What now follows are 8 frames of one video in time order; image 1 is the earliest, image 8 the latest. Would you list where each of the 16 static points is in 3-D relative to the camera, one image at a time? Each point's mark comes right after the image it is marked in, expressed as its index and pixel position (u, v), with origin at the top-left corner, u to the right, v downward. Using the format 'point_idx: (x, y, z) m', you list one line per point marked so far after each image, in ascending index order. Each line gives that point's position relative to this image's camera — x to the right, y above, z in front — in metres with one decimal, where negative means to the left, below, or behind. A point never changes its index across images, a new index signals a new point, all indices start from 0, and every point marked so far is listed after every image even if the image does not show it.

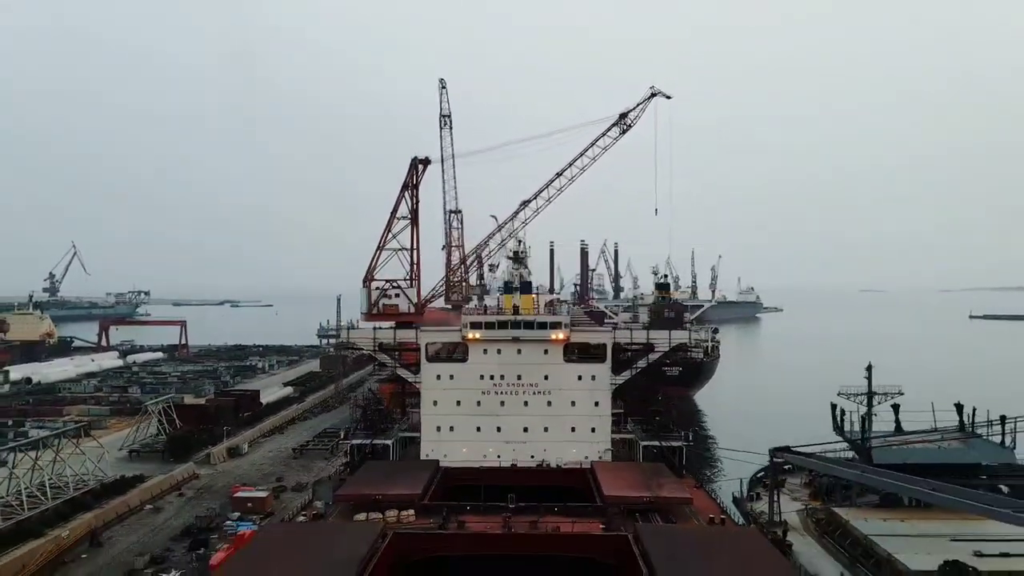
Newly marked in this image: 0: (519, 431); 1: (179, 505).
0: (+0.1, -2.3, +10.3) m
1: (-7.8, -5.0, +14.2) m
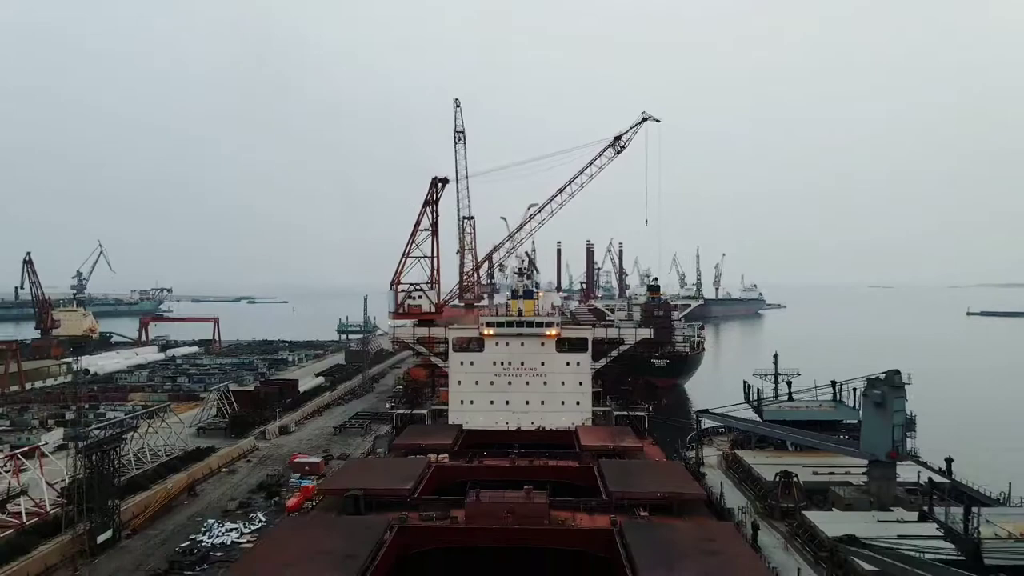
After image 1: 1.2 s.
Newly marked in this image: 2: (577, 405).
0: (+0.2, -2.5, +13.6) m
1: (-7.6, -5.2, +17.6) m
2: (+1.4, -2.5, +13.6) m
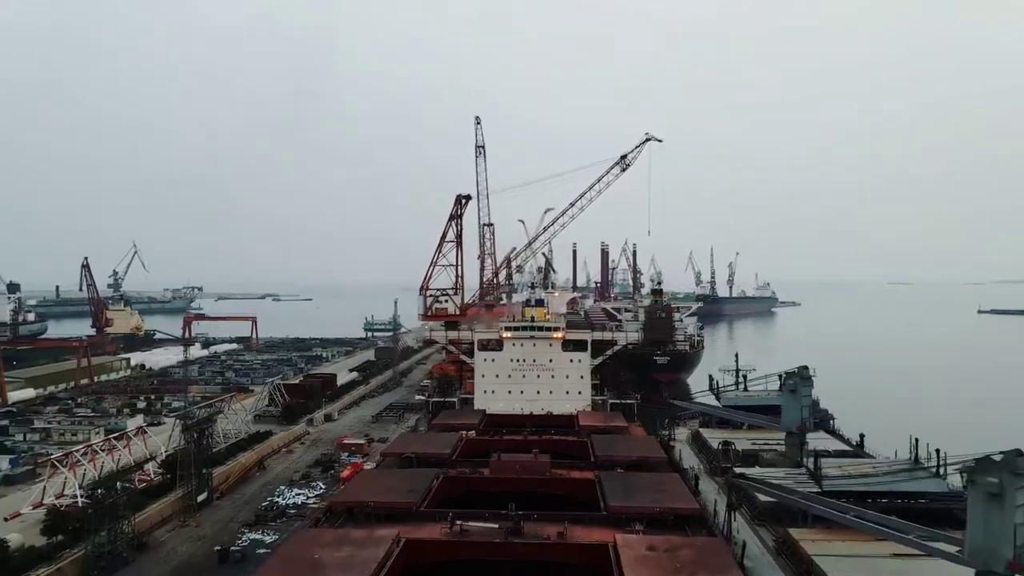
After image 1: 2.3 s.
0: (+0.6, -2.8, +16.5) m
1: (-7.1, -5.4, +20.8) m
2: (+1.8, -2.8, +16.5) m
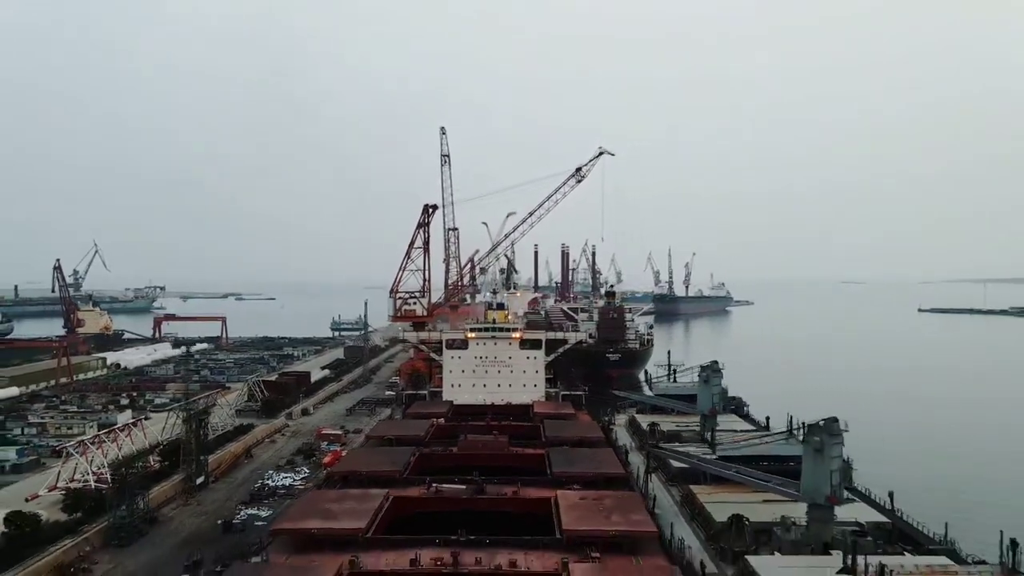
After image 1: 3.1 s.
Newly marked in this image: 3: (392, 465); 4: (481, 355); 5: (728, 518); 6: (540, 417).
0: (-0.5, -3.0, +18.9) m
1: (-8.4, -5.6, +22.7) m
2: (+0.7, -3.0, +18.9) m
3: (-2.3, -3.5, +12.0) m
4: (-1.0, -2.1, +18.9) m
5: (+3.2, -3.4, +9.1) m
6: (+0.7, -3.5, +16.4) m
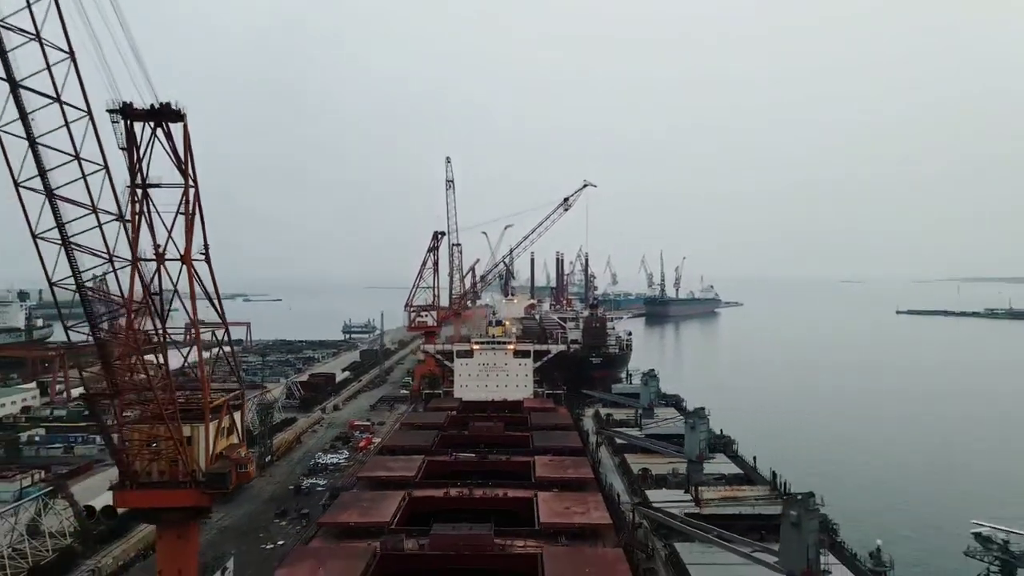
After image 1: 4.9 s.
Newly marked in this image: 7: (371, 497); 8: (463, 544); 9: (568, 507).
0: (-0.7, -3.8, +24.2) m
1: (-8.6, -6.4, +28.0) m
2: (+0.5, -3.9, +24.2) m
3: (-2.5, -4.3, +17.3) m
4: (-1.2, -2.9, +24.2) m
5: (+3.0, -4.3, +14.4) m
6: (+0.6, -4.3, +21.7) m
7: (-2.9, -4.3, +12.7) m
8: (-0.9, -4.3, +10.5) m
9: (+1.0, -4.3, +12.1) m
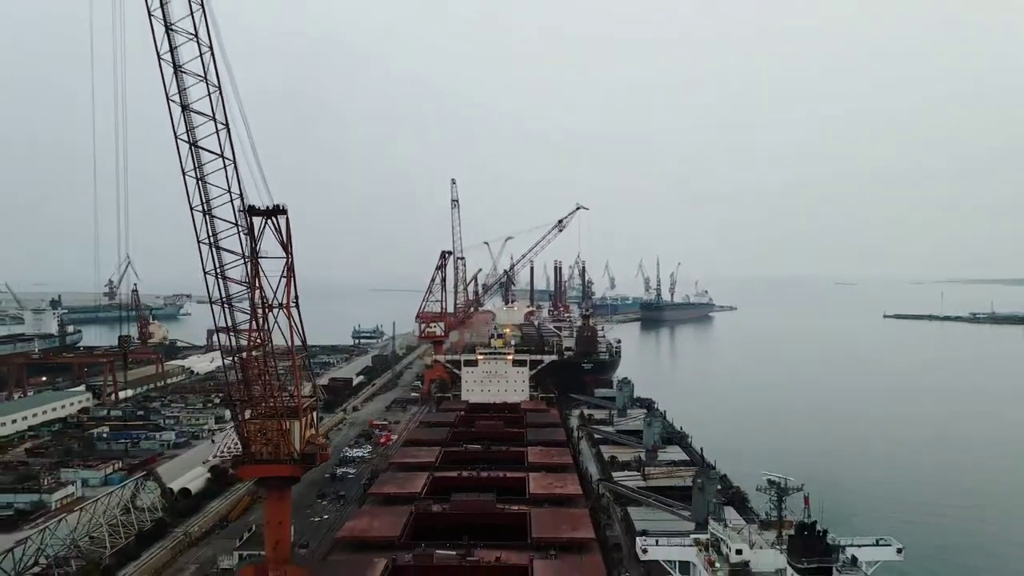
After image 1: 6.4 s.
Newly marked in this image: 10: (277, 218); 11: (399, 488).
0: (-0.7, -4.7, +28.2) m
1: (-8.7, -7.3, +32.1) m
2: (+0.5, -4.7, +28.3) m
3: (-2.5, -5.2, +21.4) m
4: (-1.2, -3.8, +28.3) m
5: (+2.9, -5.1, +18.5) m
6: (+0.5, -5.2, +25.8) m
7: (-3.0, -5.1, +16.8) m
8: (-0.9, -5.2, +14.6) m
9: (+1.0, -5.1, +16.2) m
10: (-5.0, +1.5, +13.1) m
11: (-2.9, -5.1, +15.8) m
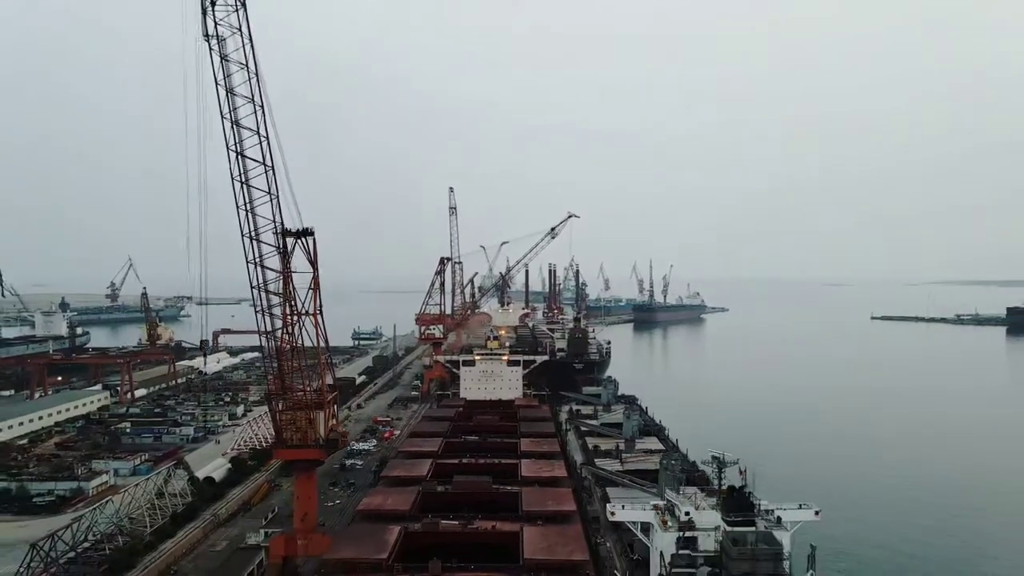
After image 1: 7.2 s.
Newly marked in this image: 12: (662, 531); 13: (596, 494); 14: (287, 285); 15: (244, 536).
0: (-1.0, -5.0, +30.5) m
1: (-8.9, -7.6, +34.3) m
2: (+0.2, -5.0, +30.5) m
3: (-2.7, -5.4, +23.6) m
4: (-1.5, -4.1, +30.5) m
5: (+2.8, -5.4, +20.7) m
6: (+0.3, -5.5, +28.1) m
7: (-3.1, -5.4, +19.0) m
8: (-1.1, -5.4, +16.8) m
9: (+0.8, -5.4, +18.5) m
10: (-5.2, +1.2, +15.3) m
11: (-3.1, -5.4, +18.0) m
12: (+2.8, -4.6, +11.5) m
13: (+2.3, -5.8, +17.1) m
14: (-5.7, +0.1, +15.4) m
15: (-8.4, -7.8, +19.2) m
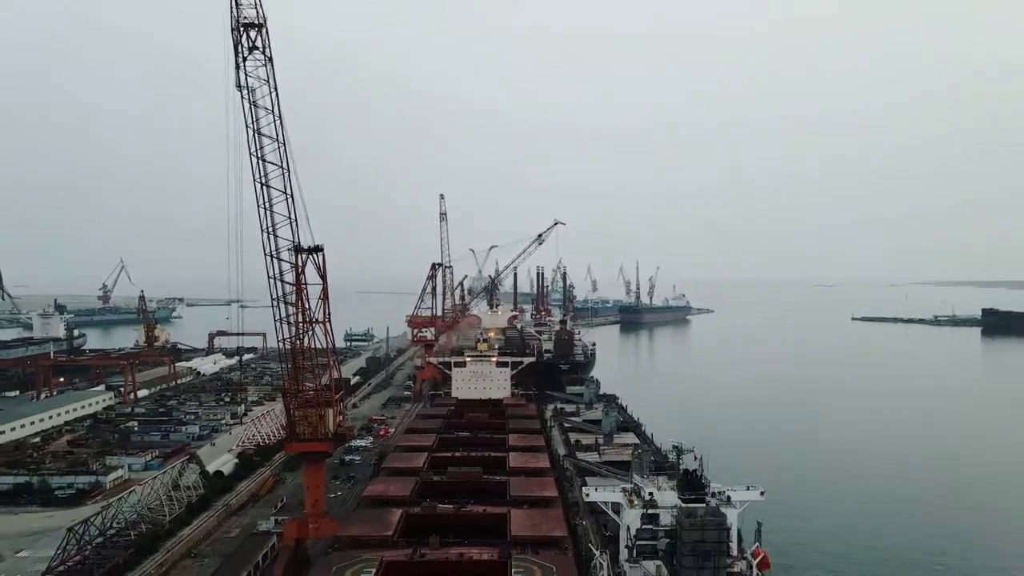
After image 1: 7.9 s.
0: (-1.6, -5.3, +32.4) m
1: (-9.6, -7.9, +36.0) m
2: (-0.4, -5.3, +32.4) m
3: (-3.2, -5.7, +25.5) m
4: (-2.1, -4.4, +32.5) m
5: (+2.3, -5.7, +22.7) m
6: (-0.3, -5.8, +30.0) m
7: (-3.5, -5.7, +20.9) m
8: (-1.5, -5.7, +18.7) m
9: (+0.4, -5.7, +20.4) m
10: (-5.5, +0.9, +17.1) m
11: (-3.5, -5.7, +19.9) m
12: (+2.6, -4.9, +13.5) m
13: (+2.0, -6.1, +19.1) m
14: (-6.0, -0.2, +17.3) m
15: (-8.8, -8.1, +21.0) m
